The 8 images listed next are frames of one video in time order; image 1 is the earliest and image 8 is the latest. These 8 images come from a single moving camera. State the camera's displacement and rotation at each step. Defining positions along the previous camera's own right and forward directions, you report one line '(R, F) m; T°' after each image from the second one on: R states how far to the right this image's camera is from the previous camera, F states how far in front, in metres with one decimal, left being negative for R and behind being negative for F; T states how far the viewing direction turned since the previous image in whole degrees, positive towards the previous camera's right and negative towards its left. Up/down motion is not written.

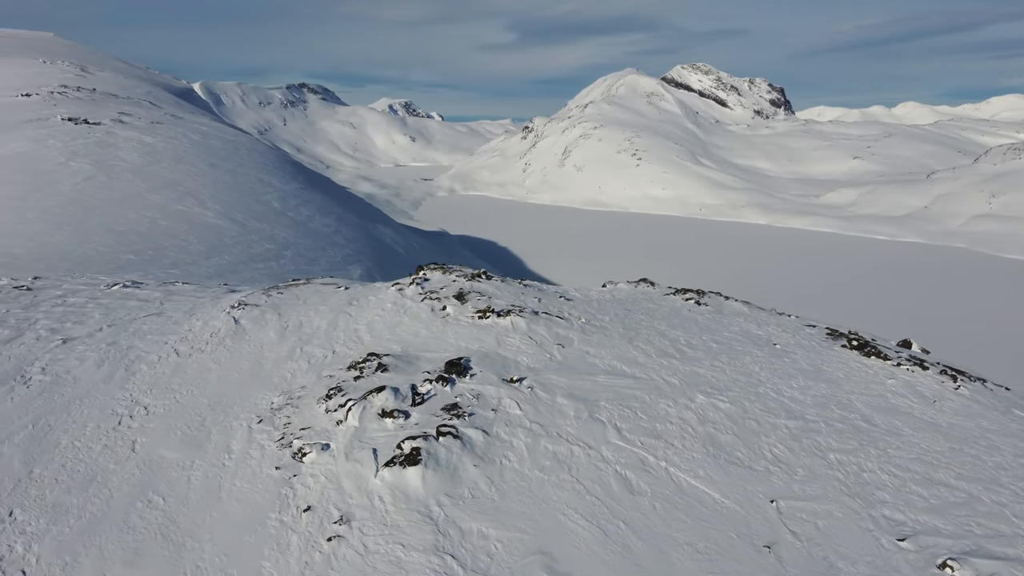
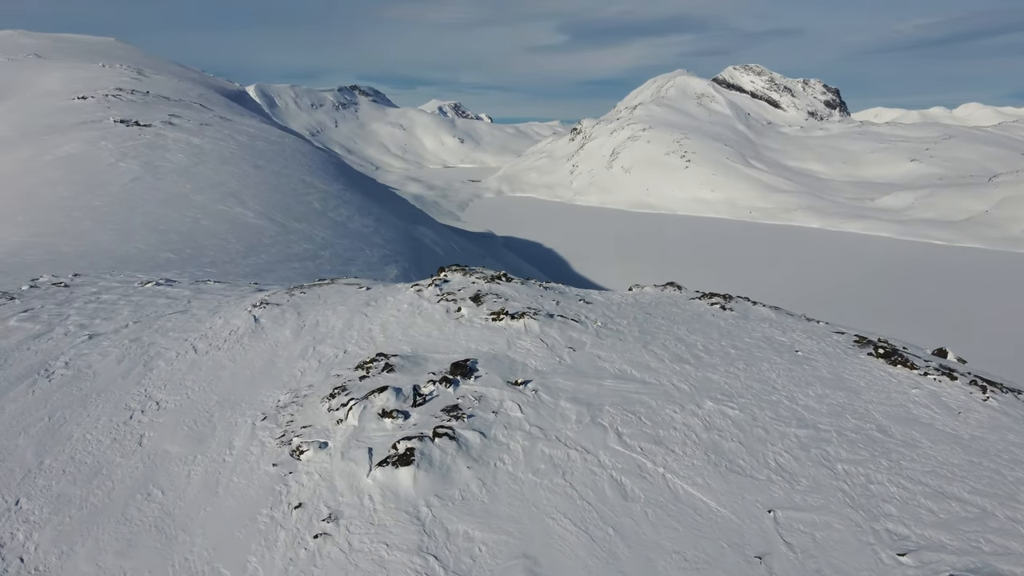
(+0.5, 0.0) m; -3°
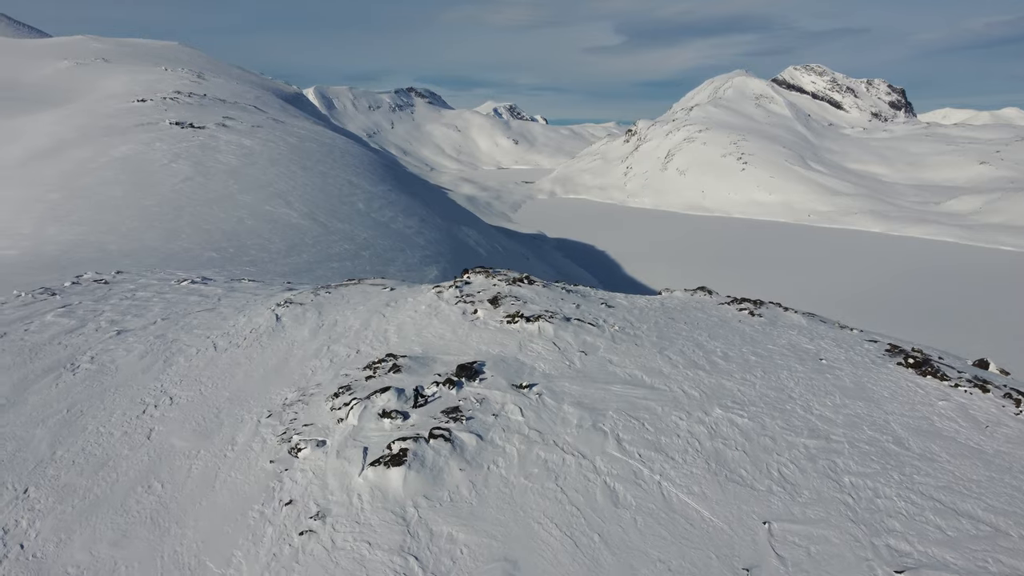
(+0.6, 0.0) m; -4°
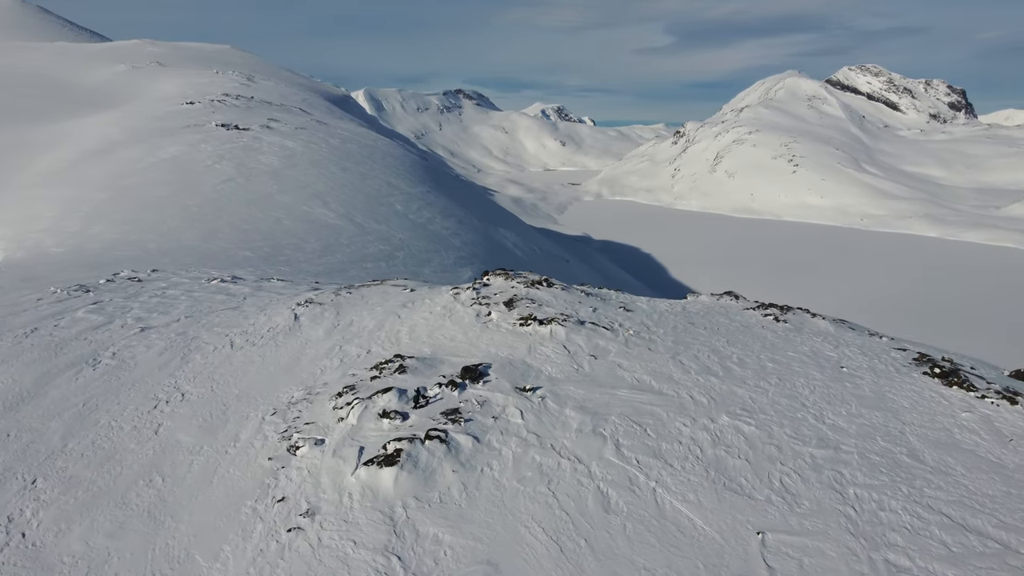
(+0.5, 0.0) m; -3°
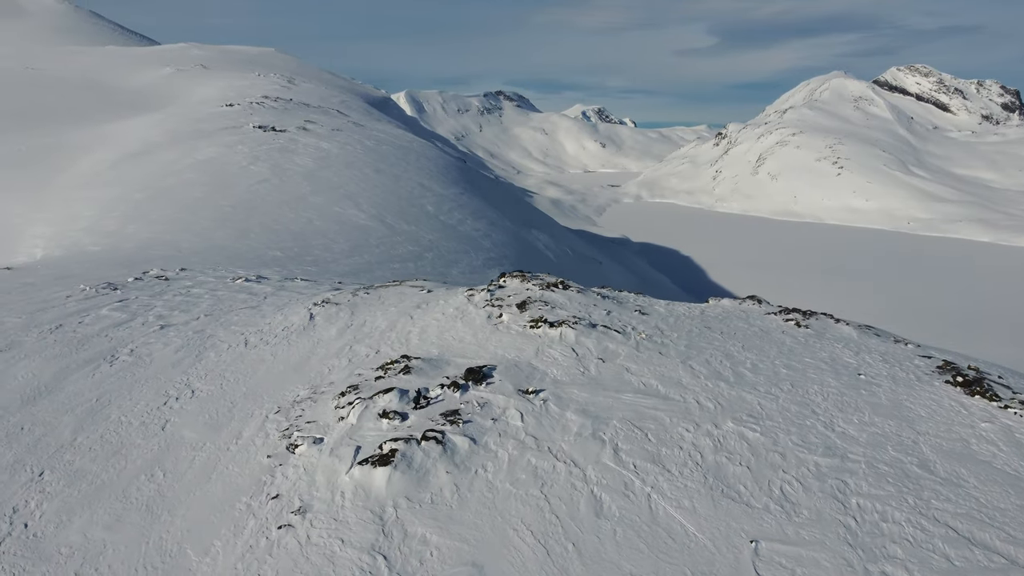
(+0.4, 0.0) m; -3°
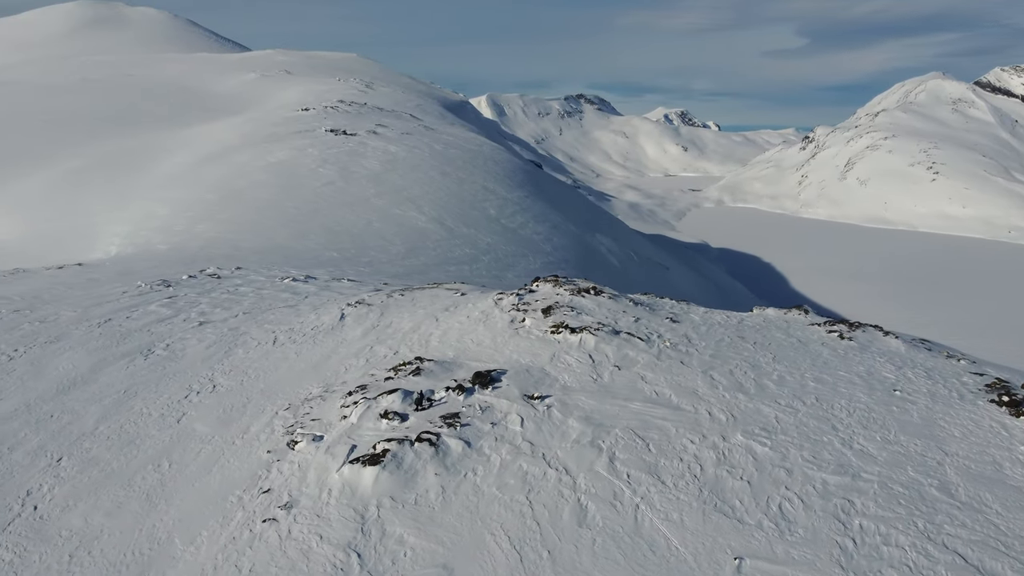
(+0.9, 0.0) m; -6°
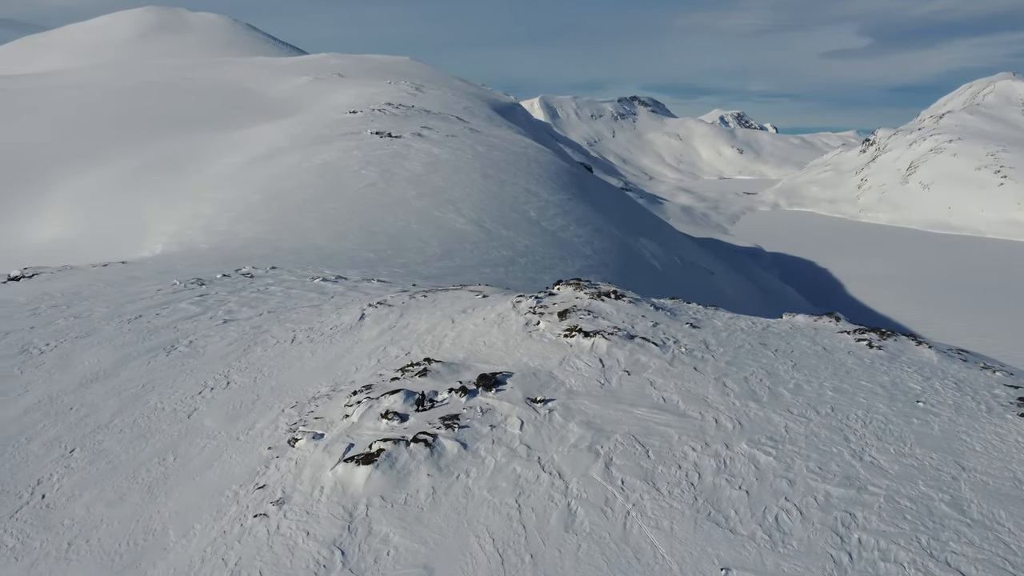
(+0.6, 0.0) m; -4°
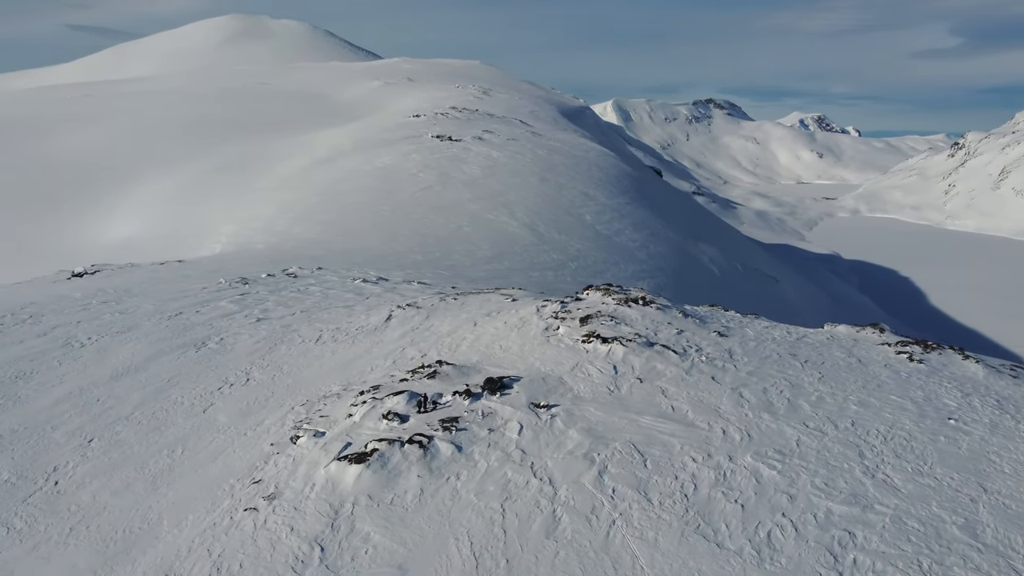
(+0.8, 0.0) m; -5°
